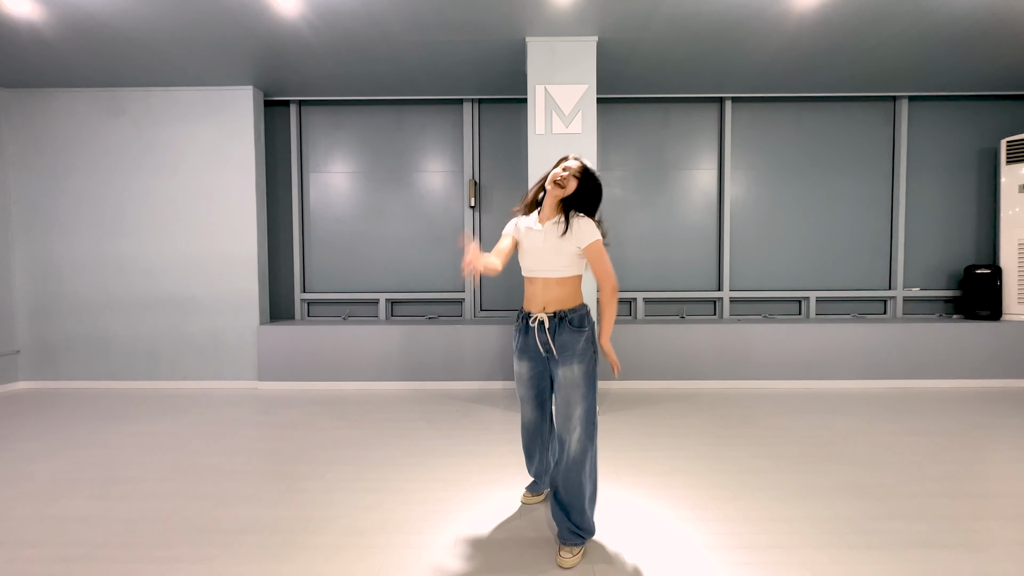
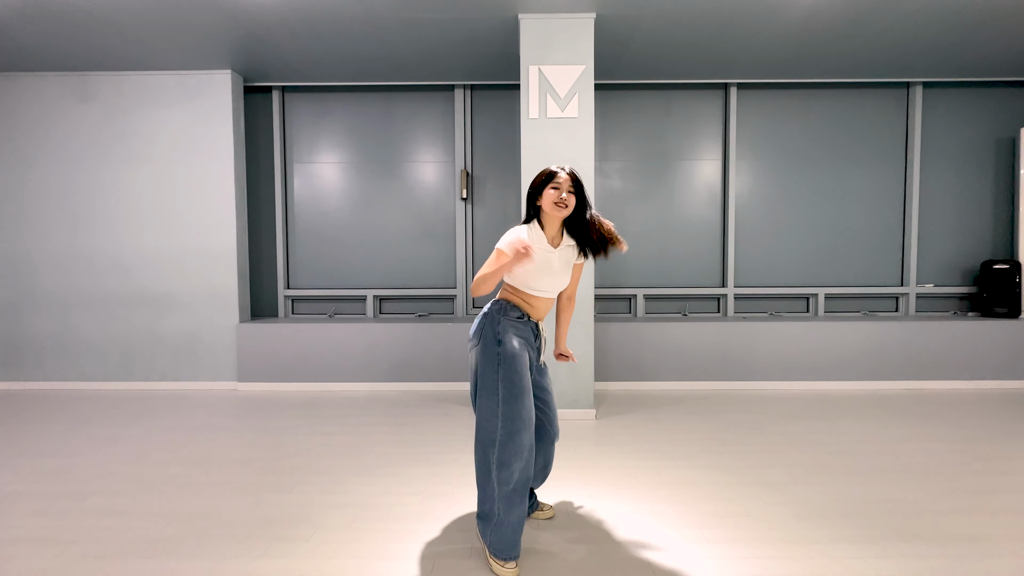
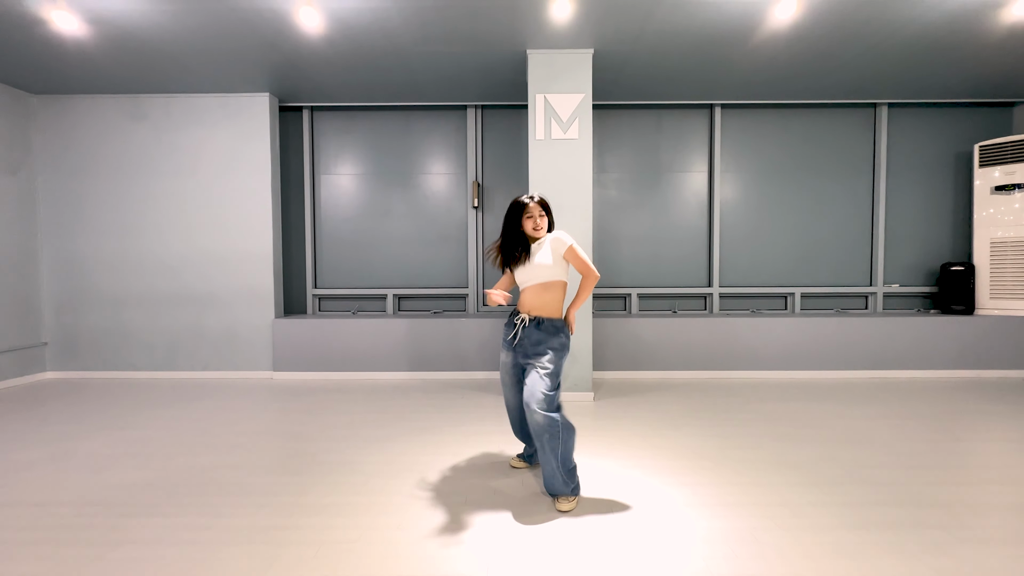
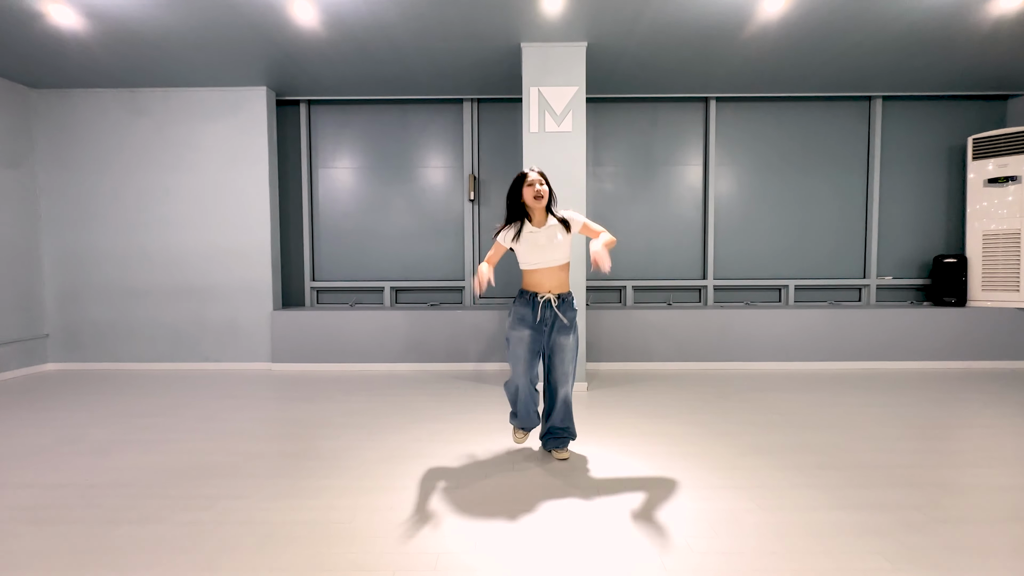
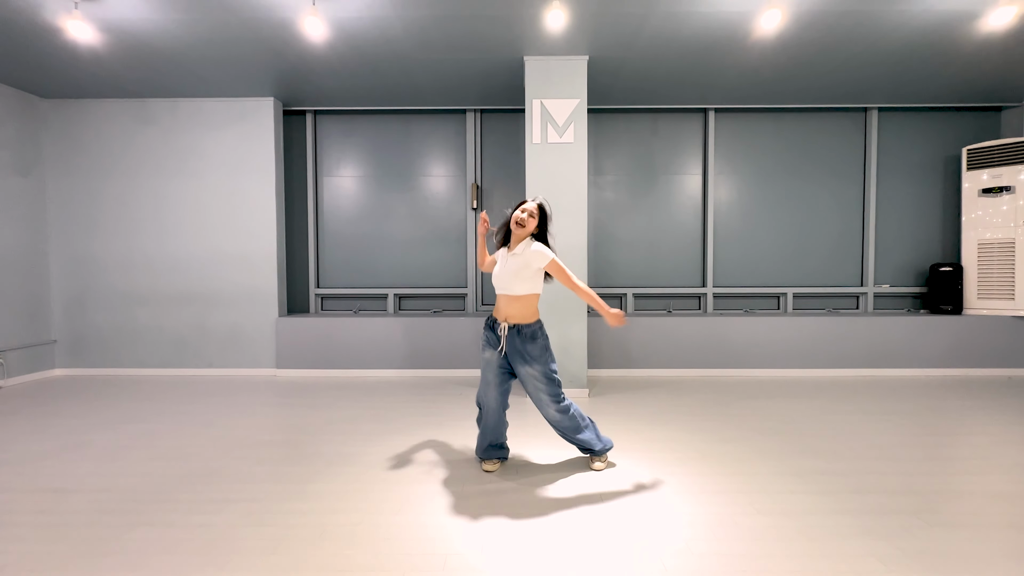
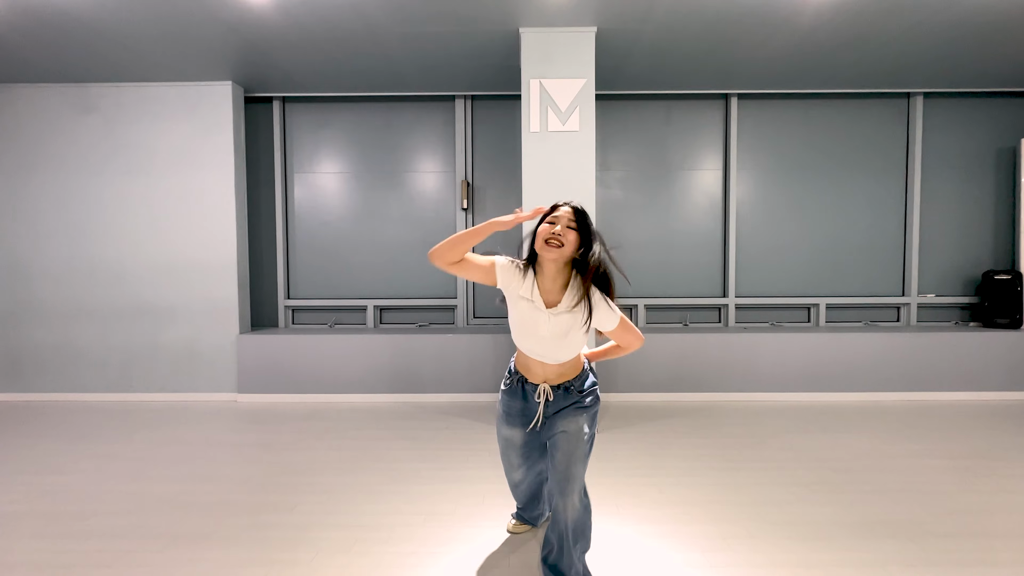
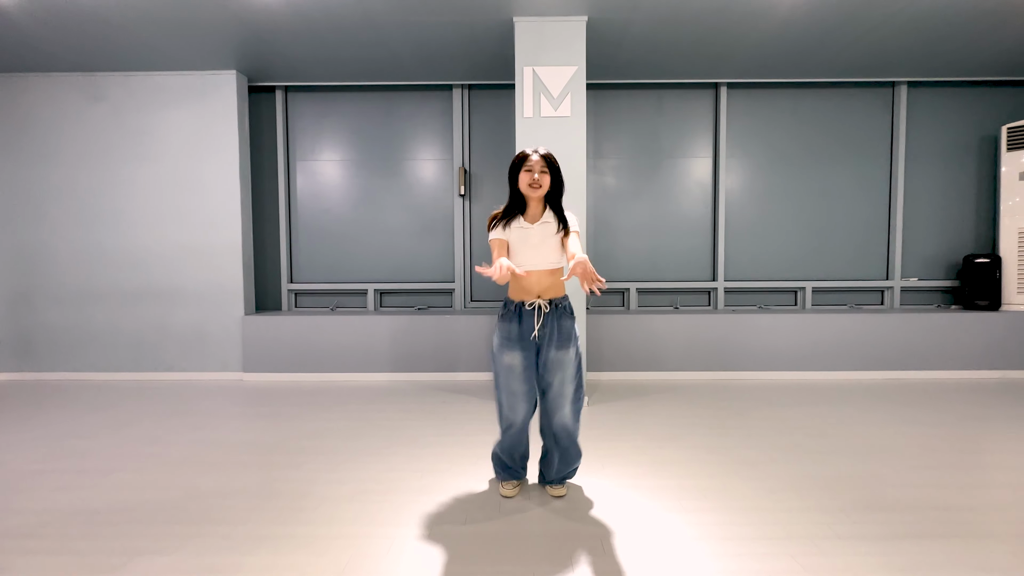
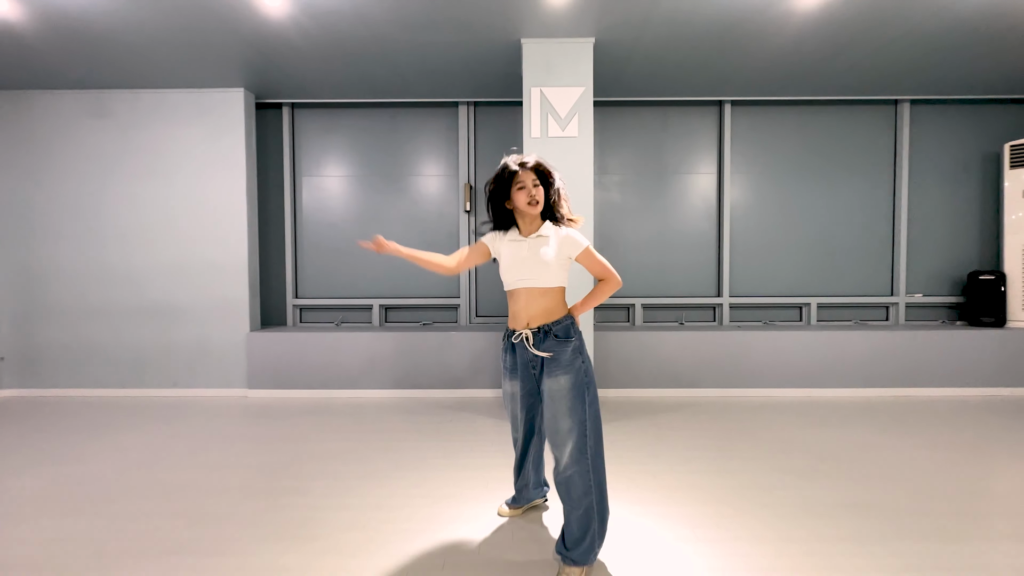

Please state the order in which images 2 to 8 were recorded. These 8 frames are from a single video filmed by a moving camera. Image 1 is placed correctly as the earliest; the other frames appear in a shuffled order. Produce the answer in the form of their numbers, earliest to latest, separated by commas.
6, 8, 3, 2, 5, 4, 7
